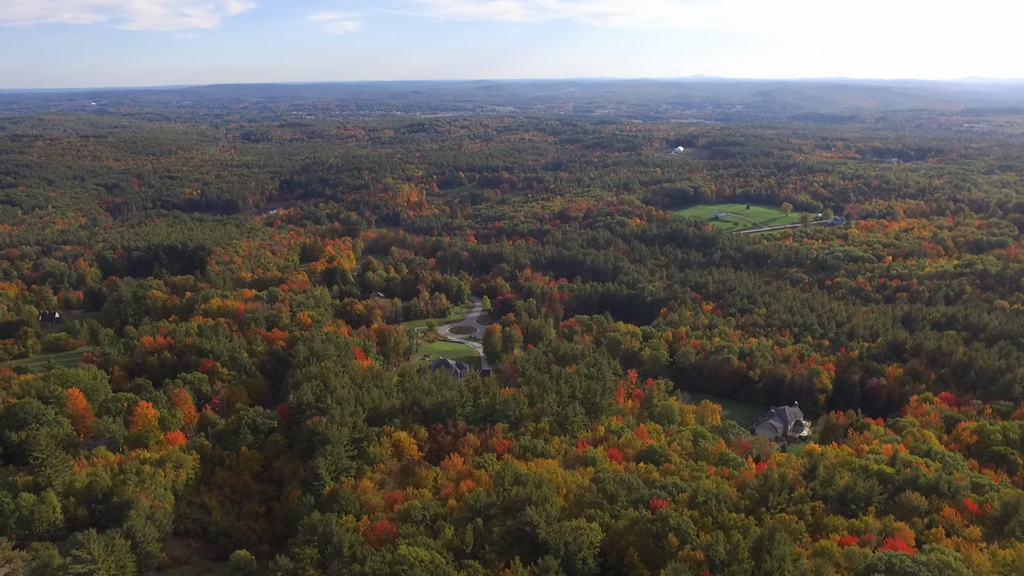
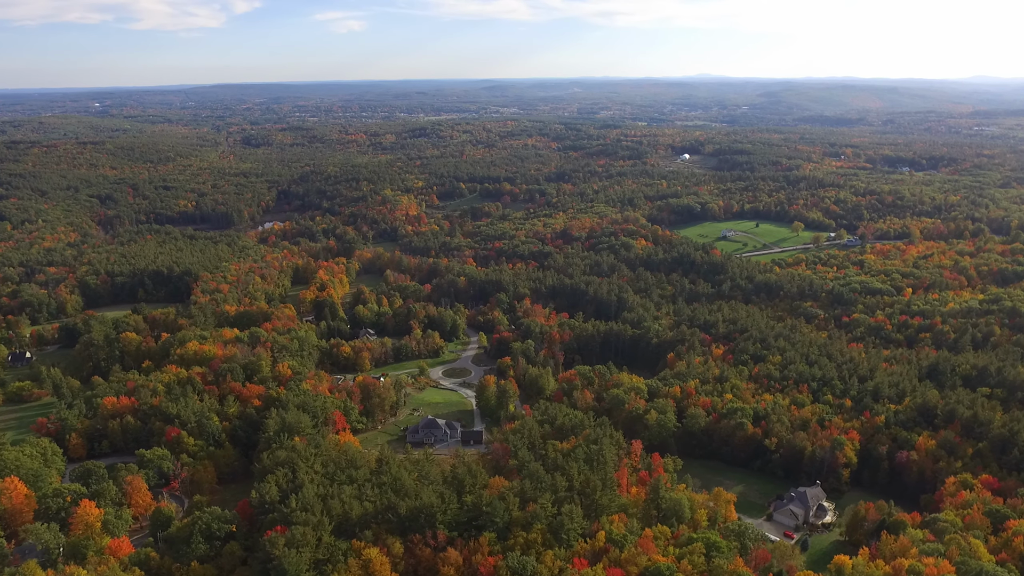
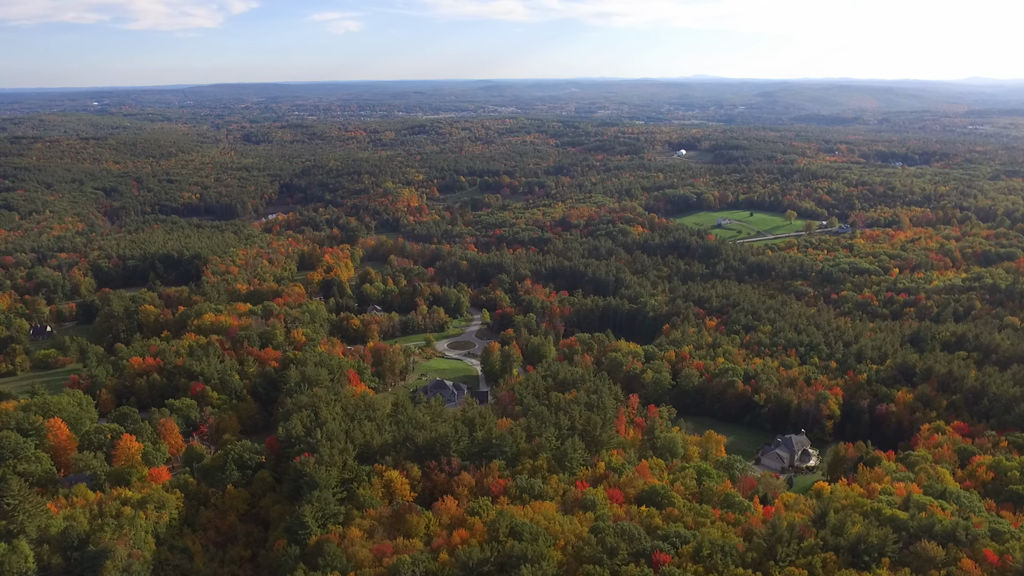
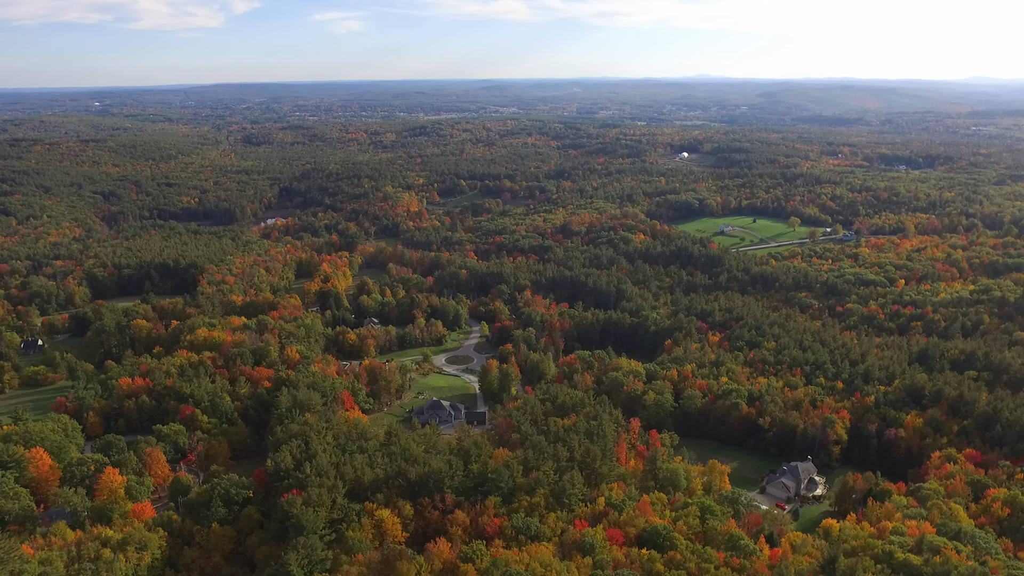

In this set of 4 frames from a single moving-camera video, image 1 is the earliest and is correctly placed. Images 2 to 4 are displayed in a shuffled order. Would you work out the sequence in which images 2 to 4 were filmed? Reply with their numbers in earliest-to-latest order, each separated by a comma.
3, 4, 2
